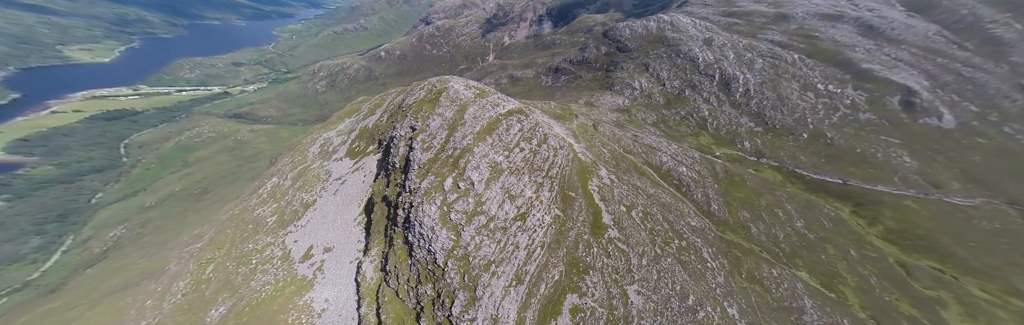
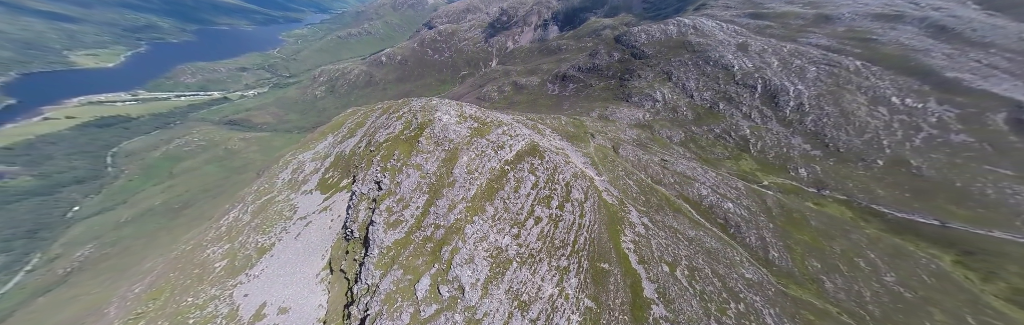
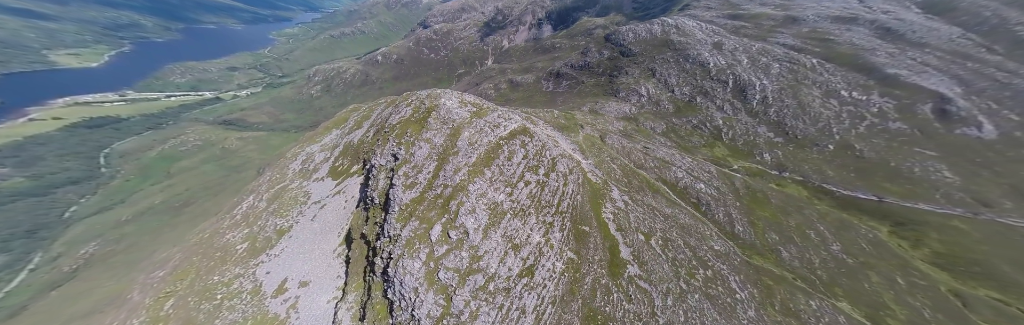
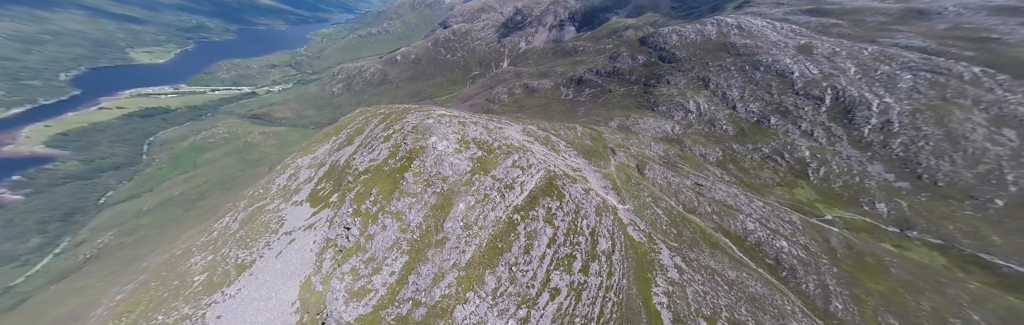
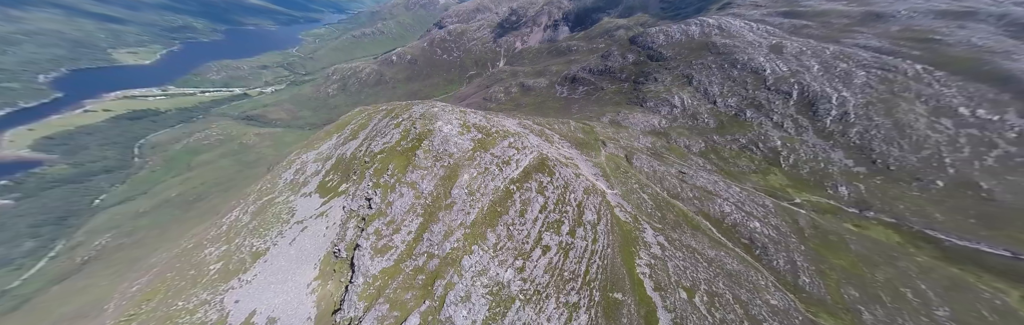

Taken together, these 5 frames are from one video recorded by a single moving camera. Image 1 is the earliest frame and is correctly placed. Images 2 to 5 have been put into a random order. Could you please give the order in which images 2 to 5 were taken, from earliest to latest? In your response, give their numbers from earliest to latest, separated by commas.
3, 2, 5, 4
